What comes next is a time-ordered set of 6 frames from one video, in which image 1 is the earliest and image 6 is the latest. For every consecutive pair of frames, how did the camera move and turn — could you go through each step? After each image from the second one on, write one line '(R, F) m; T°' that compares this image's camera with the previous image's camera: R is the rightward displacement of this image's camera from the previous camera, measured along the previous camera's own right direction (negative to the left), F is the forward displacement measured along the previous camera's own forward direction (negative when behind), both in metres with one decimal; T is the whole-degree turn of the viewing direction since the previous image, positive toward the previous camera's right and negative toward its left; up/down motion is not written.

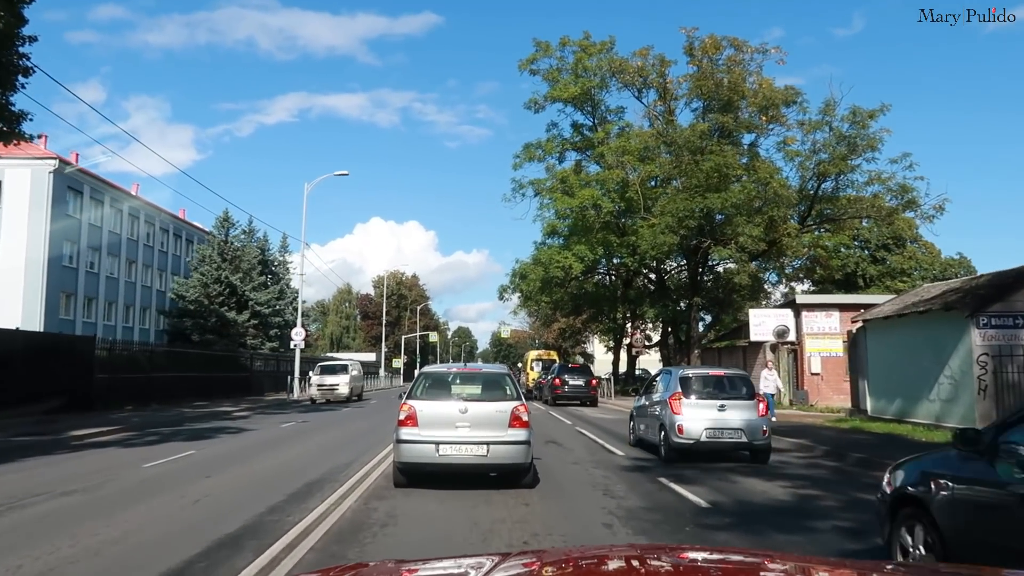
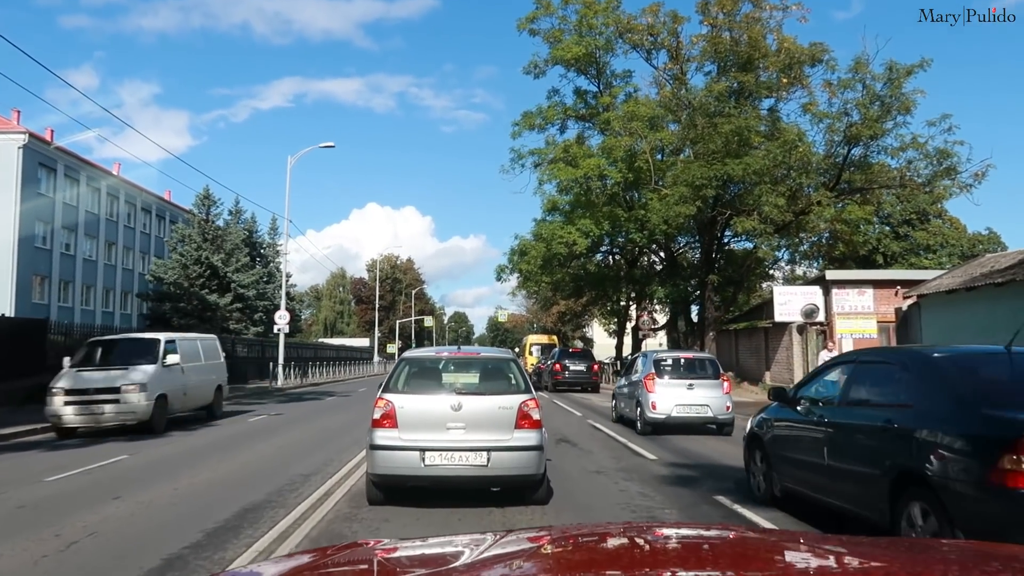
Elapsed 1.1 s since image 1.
(-0.1, +2.8) m; 0°
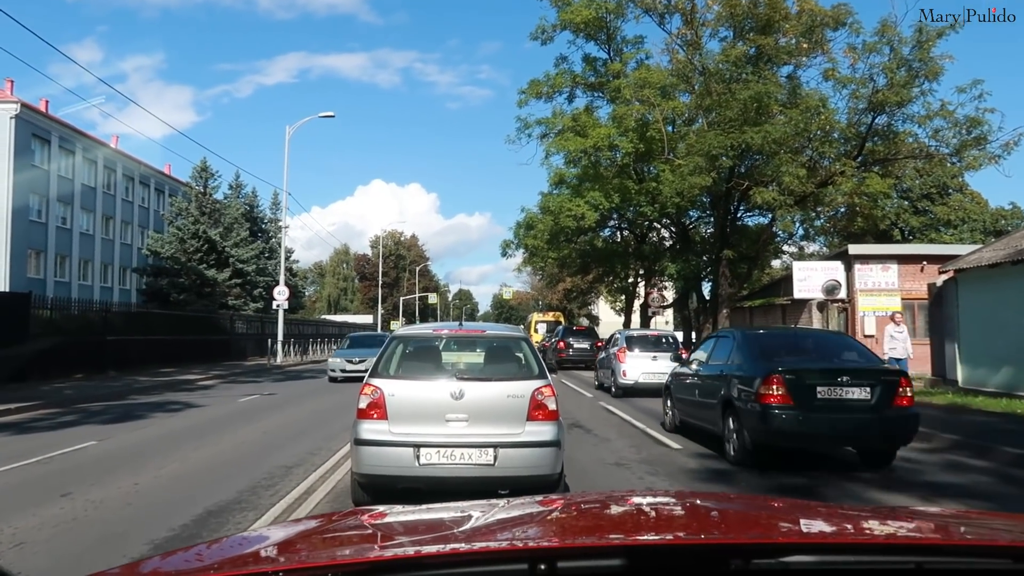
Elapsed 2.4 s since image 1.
(-0.1, +1.2) m; 0°
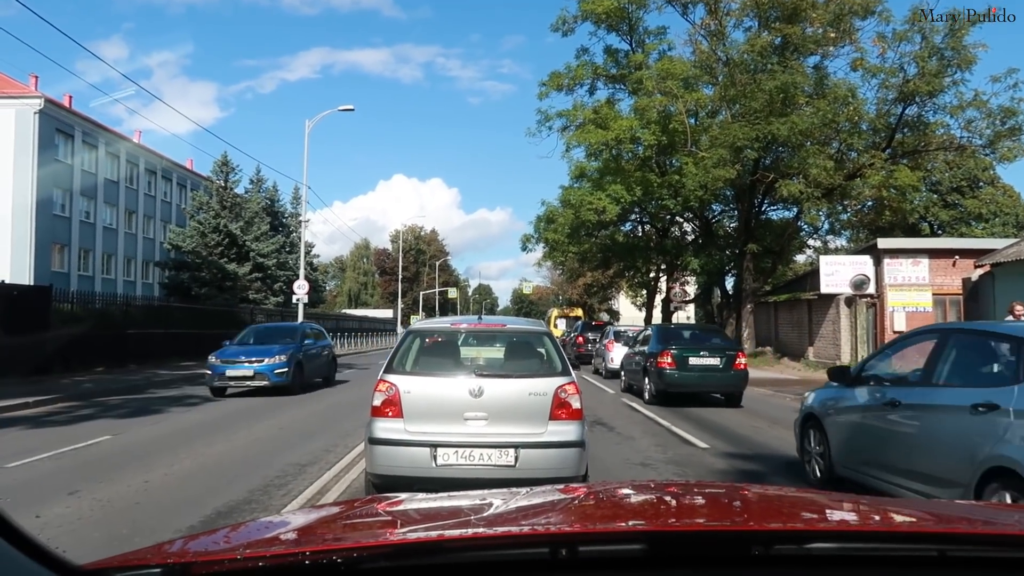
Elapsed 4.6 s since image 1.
(0.0, +0.3) m; -1°
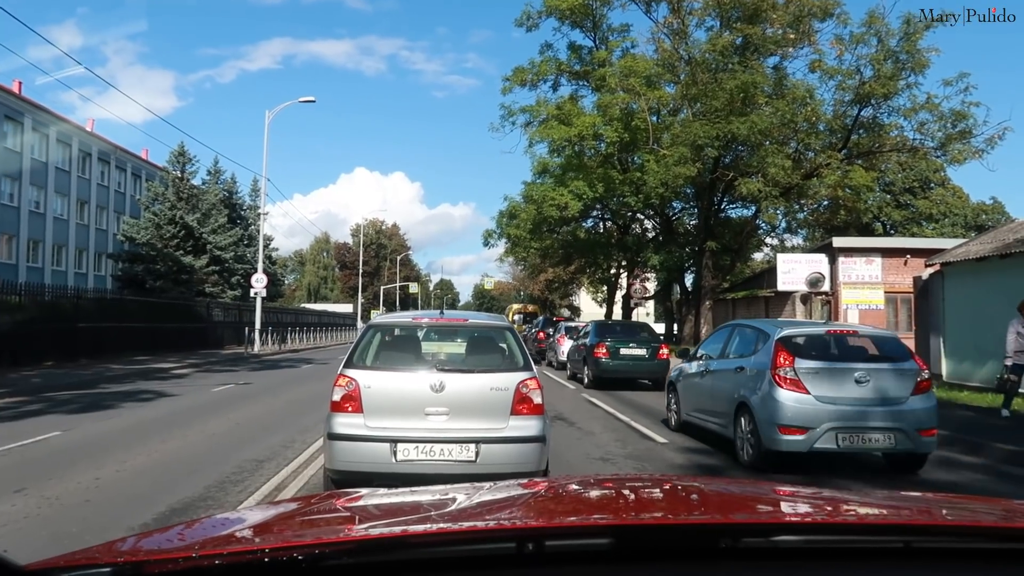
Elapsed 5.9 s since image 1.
(0.0, 0.0) m; +3°
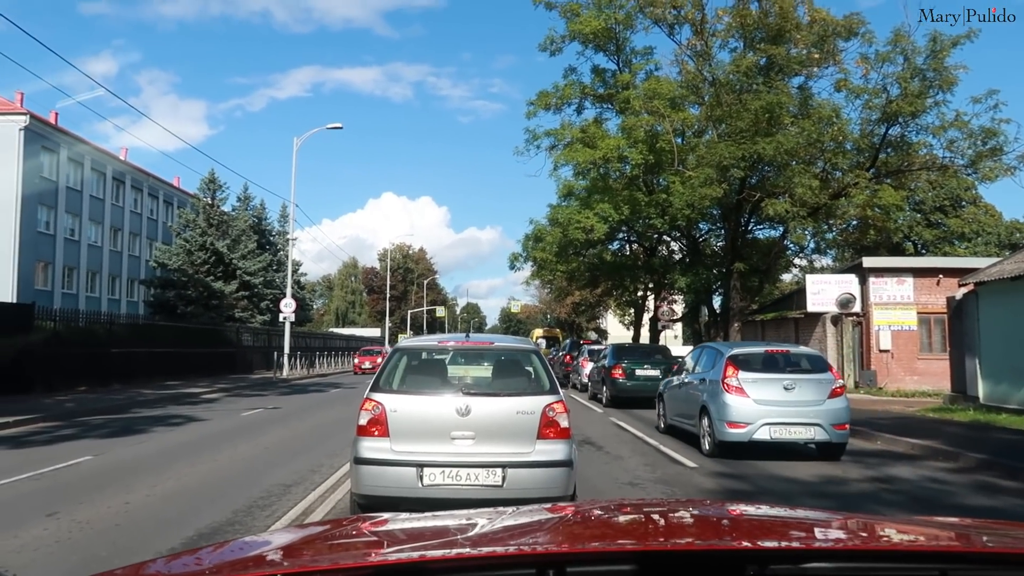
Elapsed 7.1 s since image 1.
(0.0, 0.0) m; -2°
